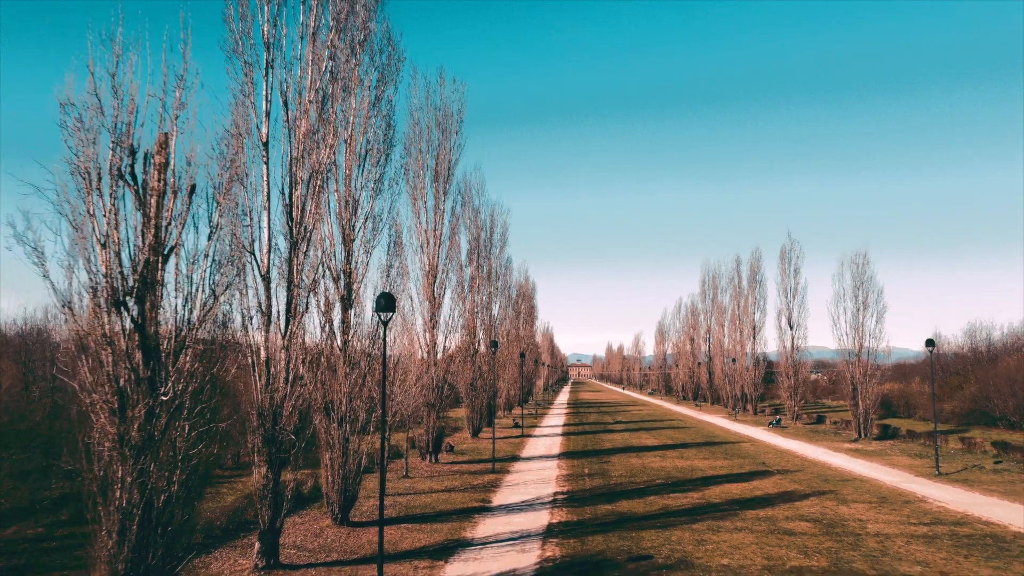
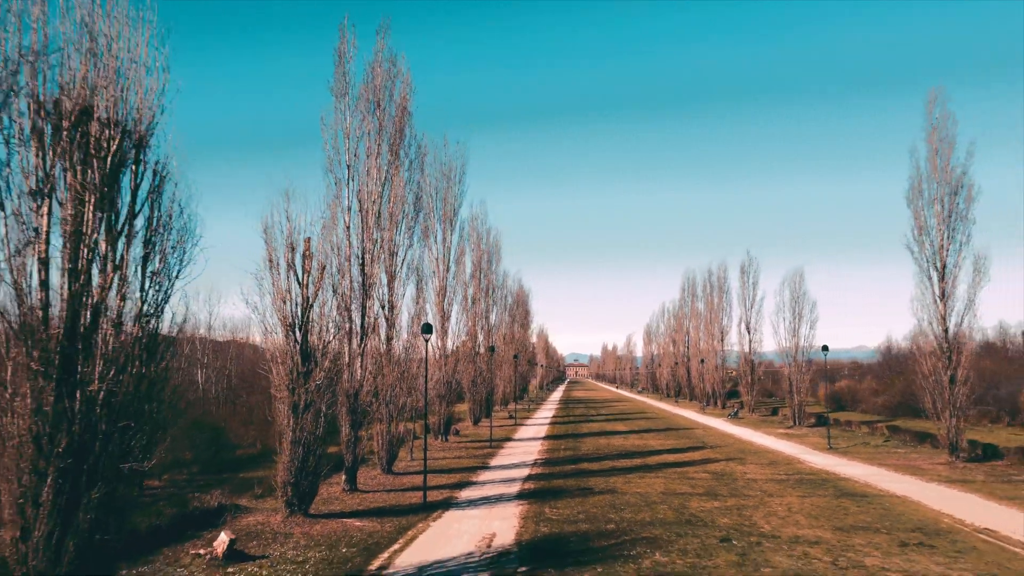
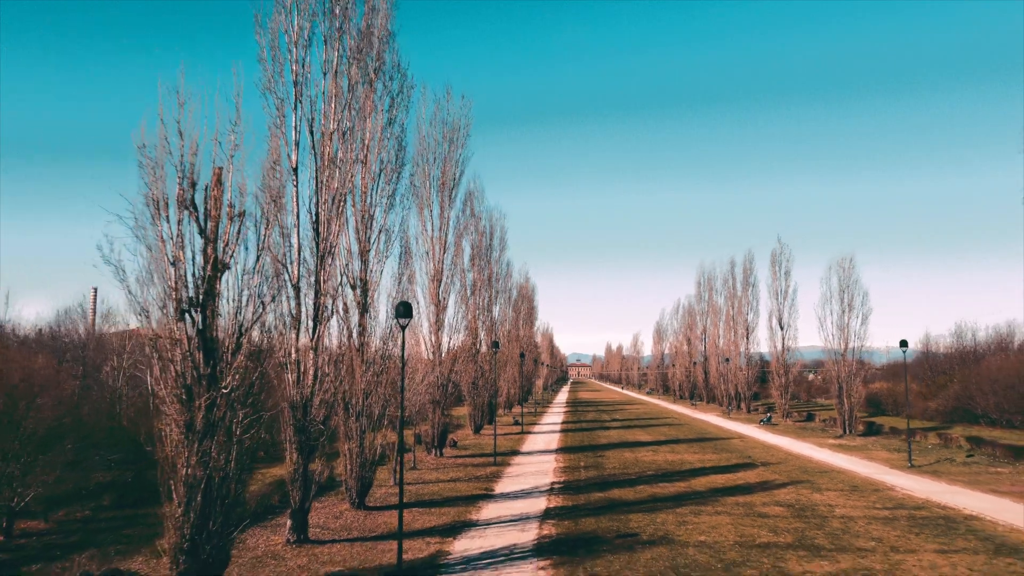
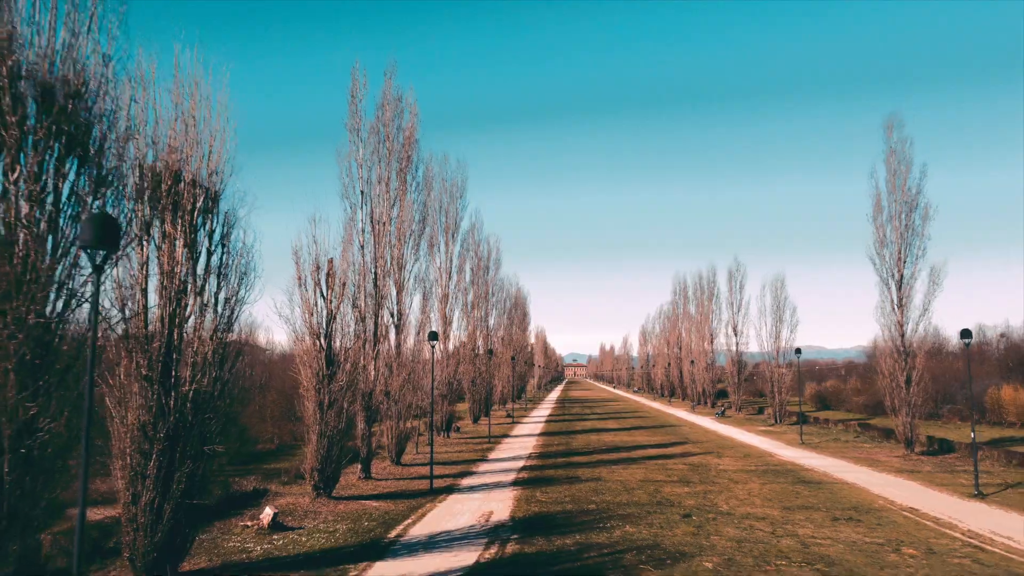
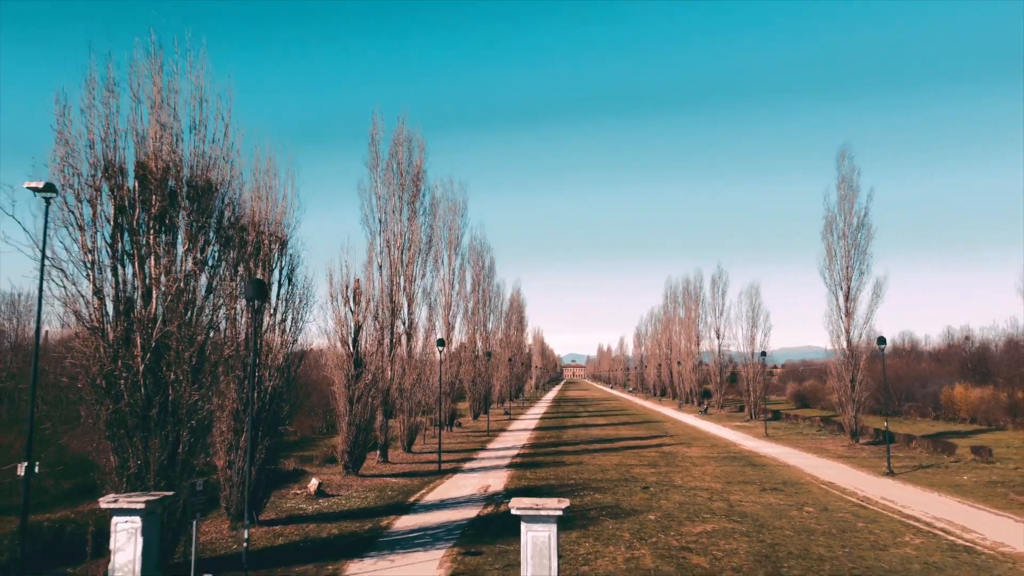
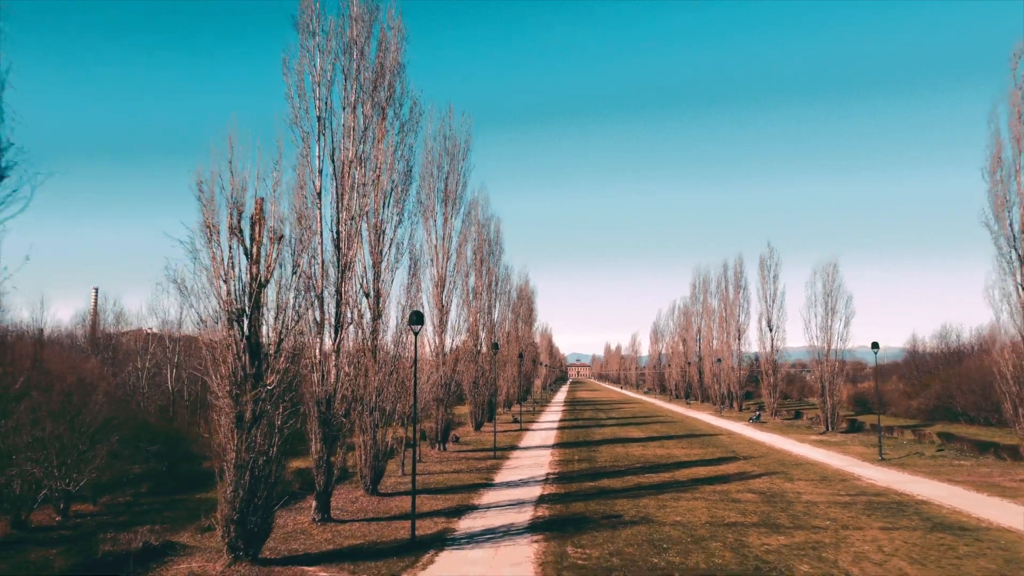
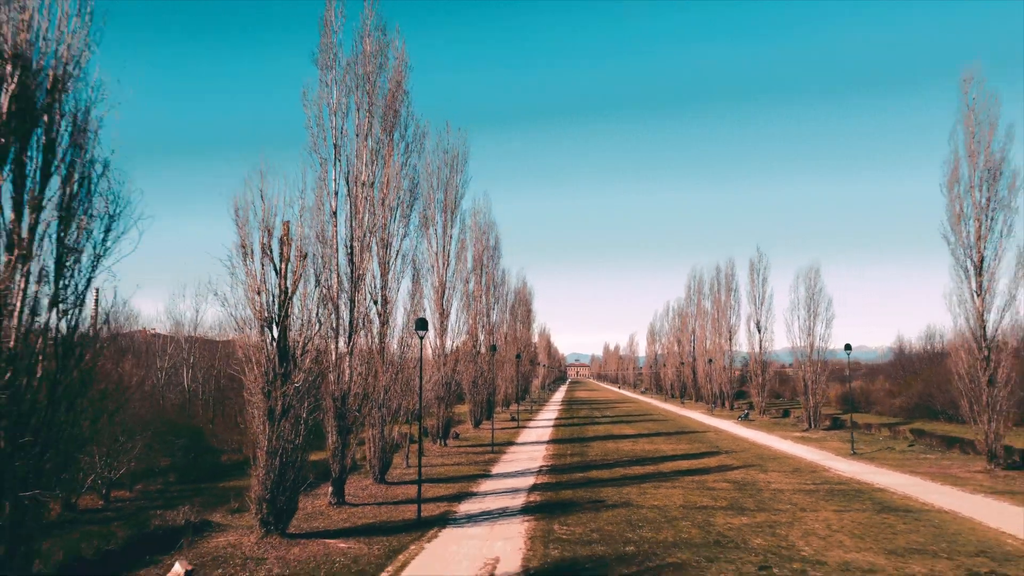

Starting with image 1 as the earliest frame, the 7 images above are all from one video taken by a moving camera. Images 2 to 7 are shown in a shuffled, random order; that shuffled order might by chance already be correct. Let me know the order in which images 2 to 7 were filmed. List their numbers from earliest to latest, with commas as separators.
3, 6, 7, 2, 4, 5
